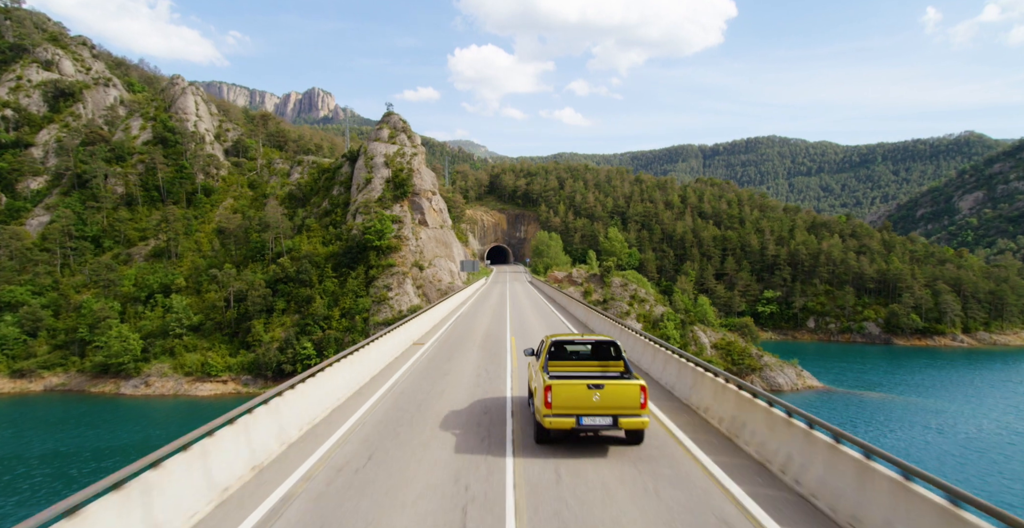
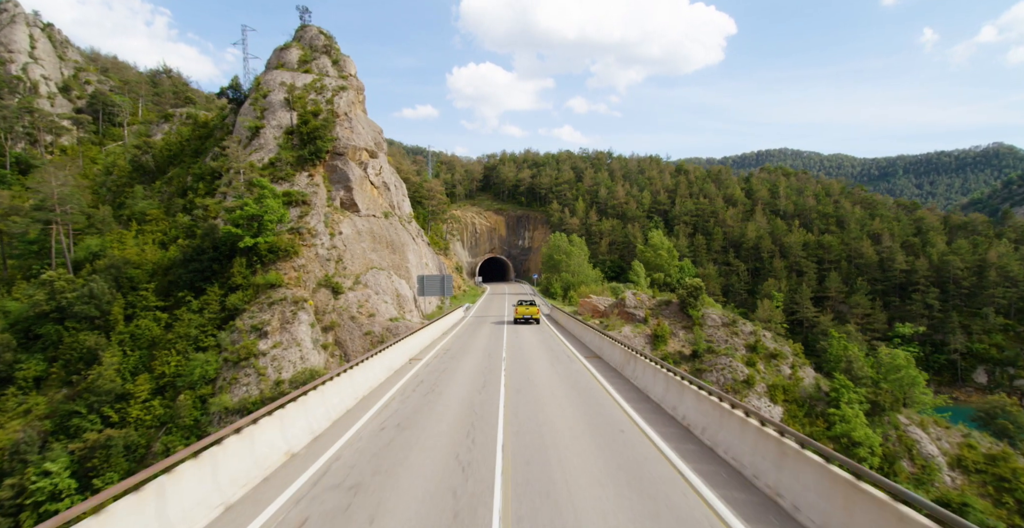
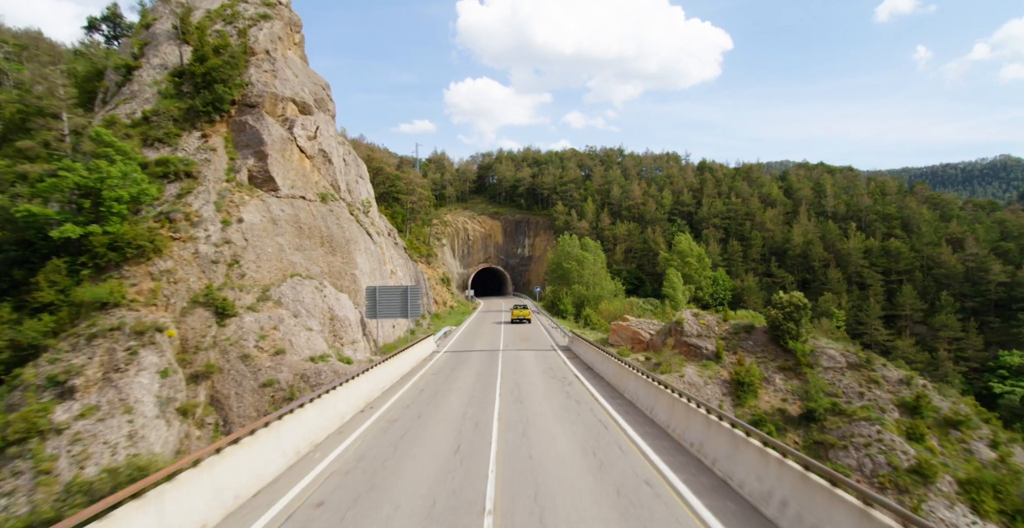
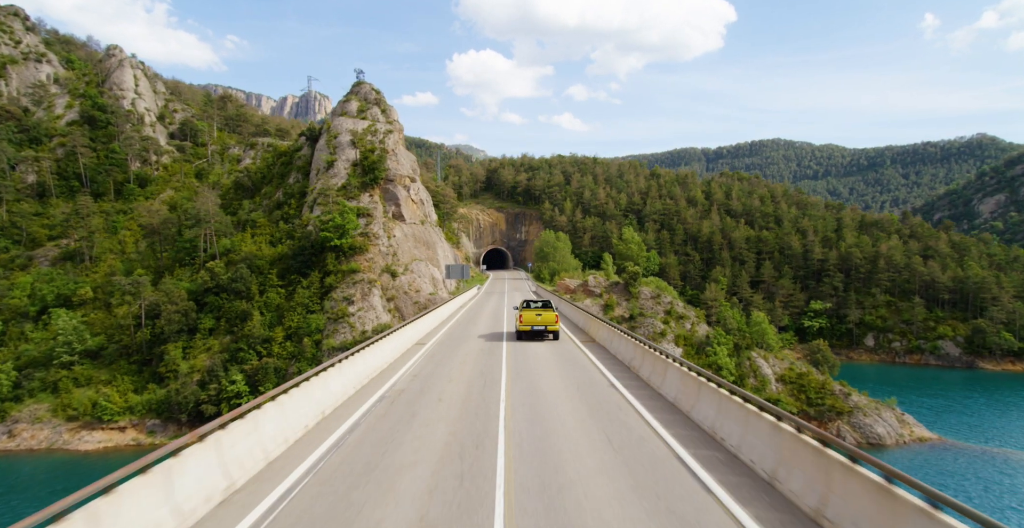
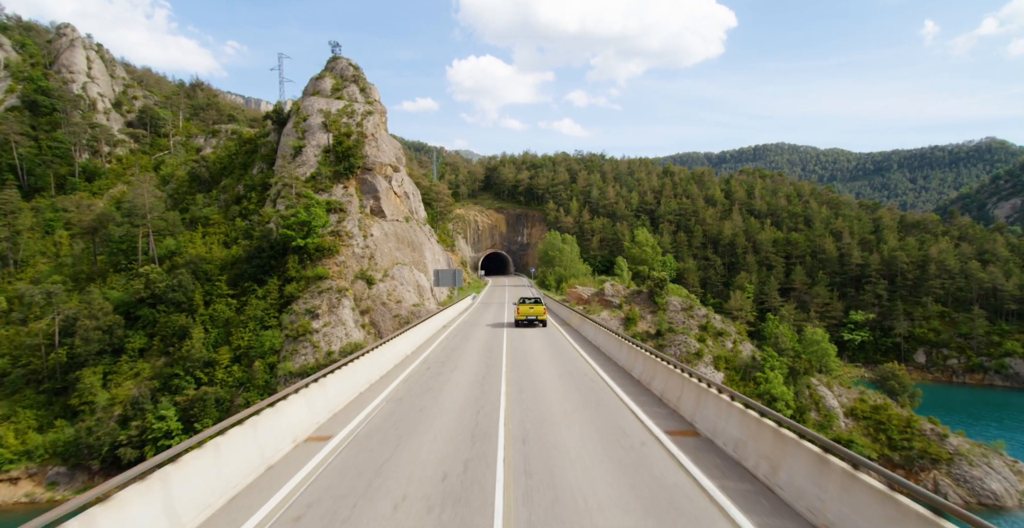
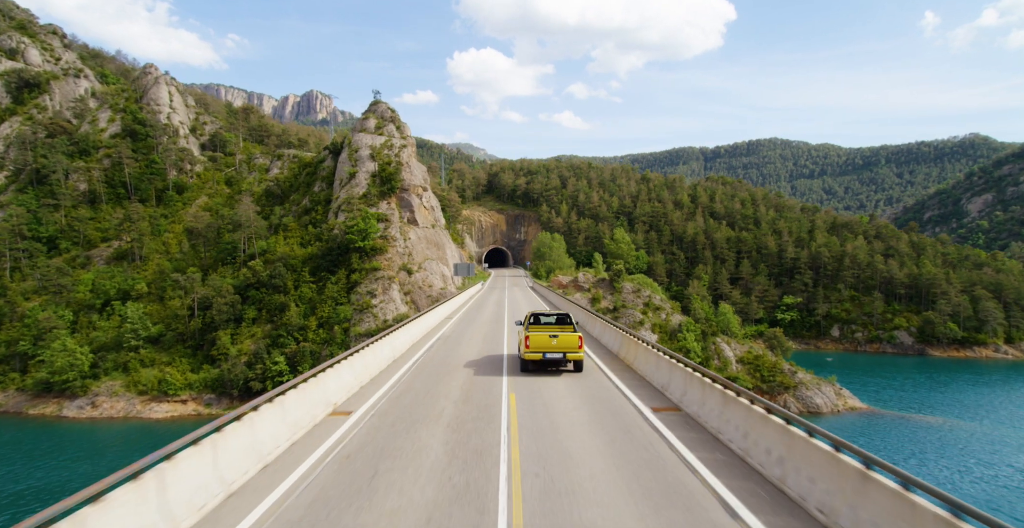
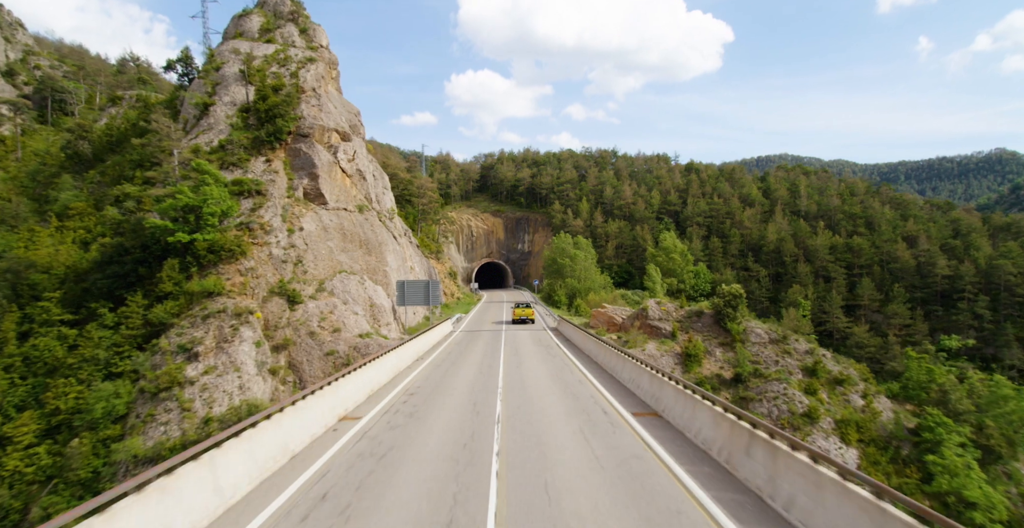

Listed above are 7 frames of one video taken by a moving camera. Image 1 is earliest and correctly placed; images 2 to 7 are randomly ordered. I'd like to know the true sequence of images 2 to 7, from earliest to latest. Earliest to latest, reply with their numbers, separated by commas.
6, 4, 5, 2, 7, 3
